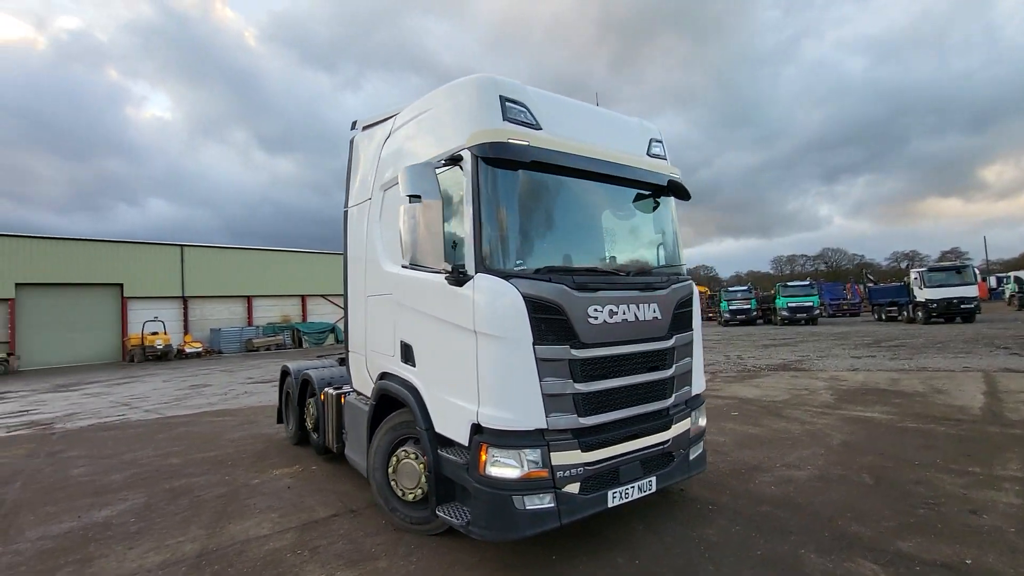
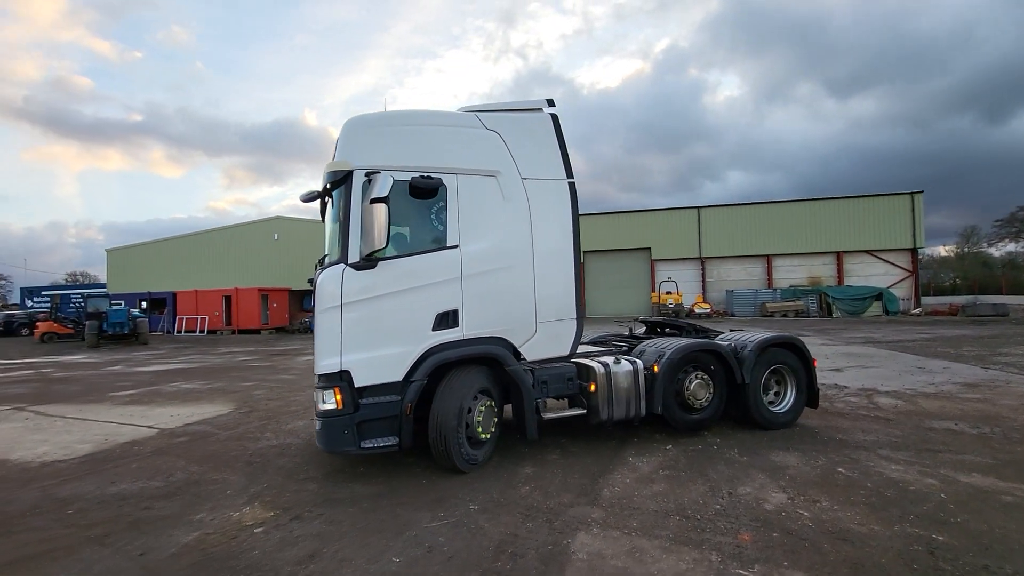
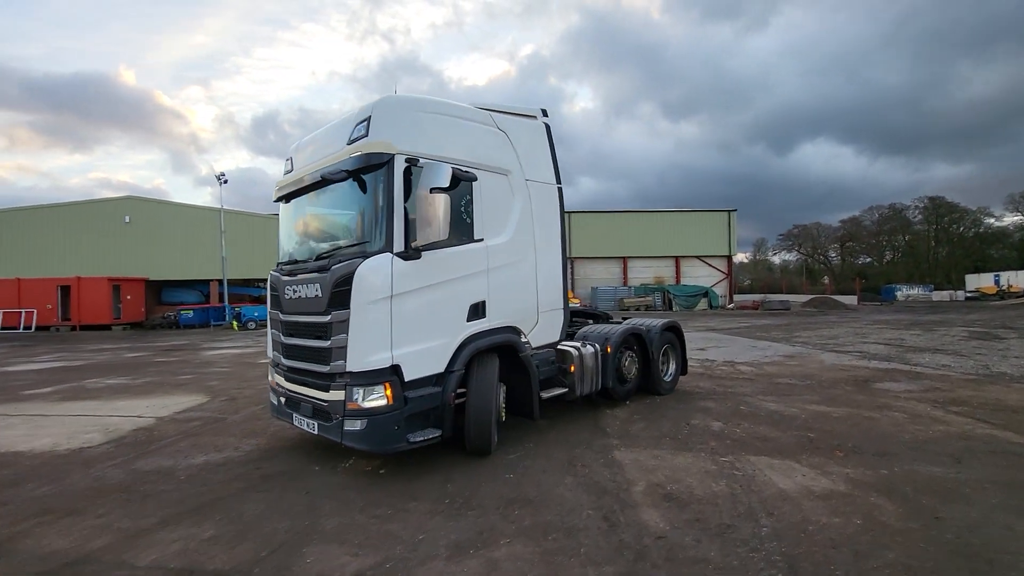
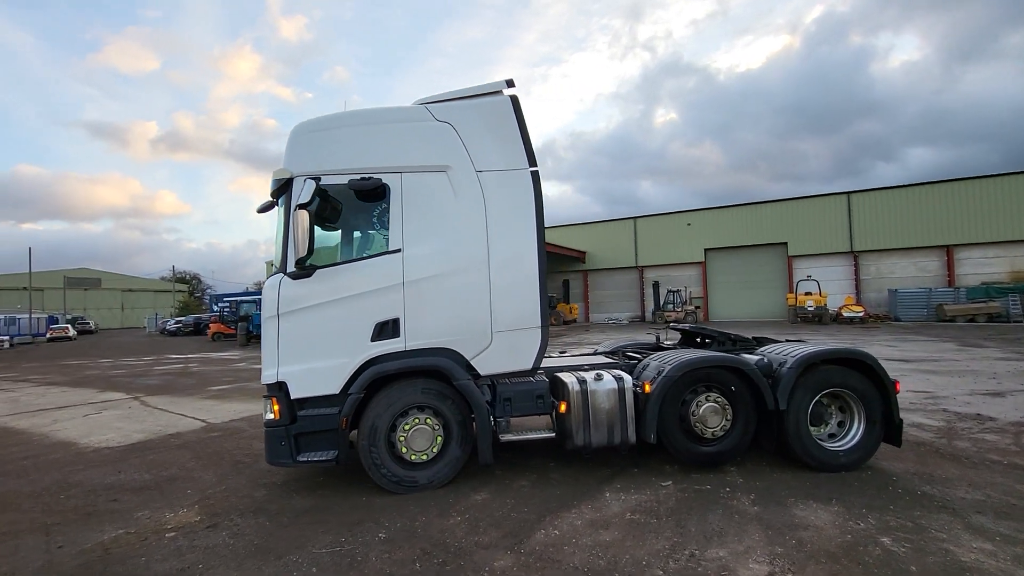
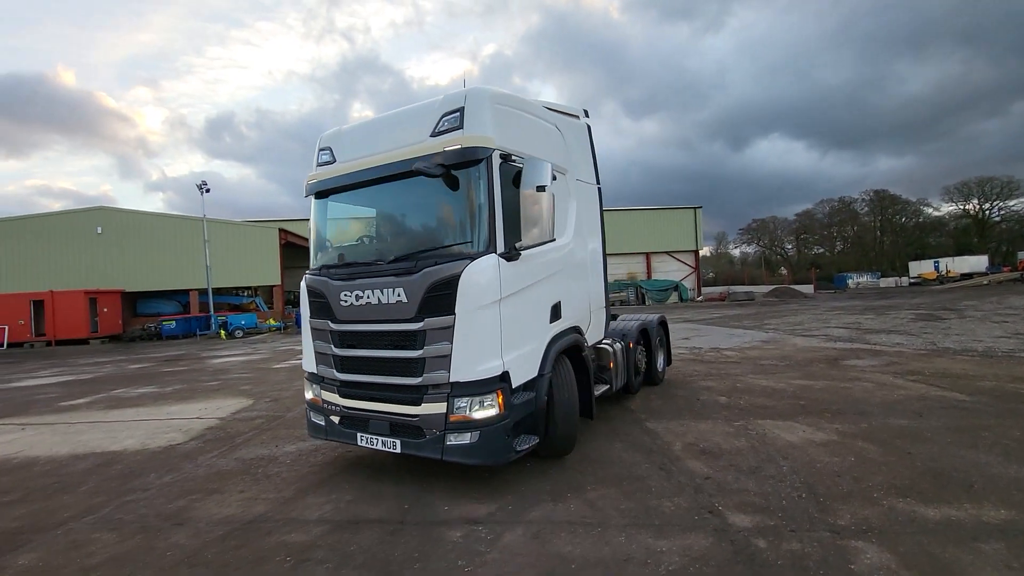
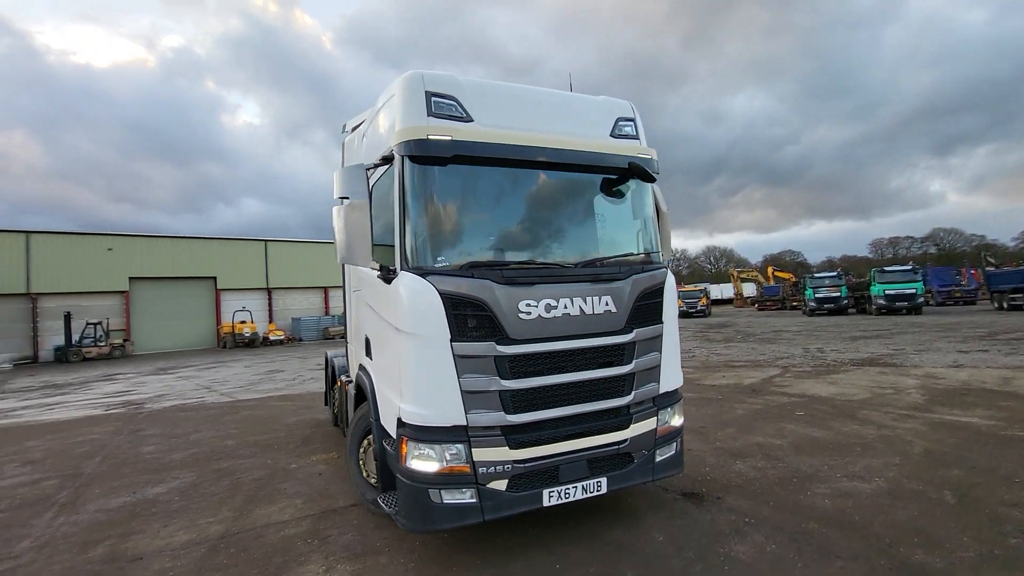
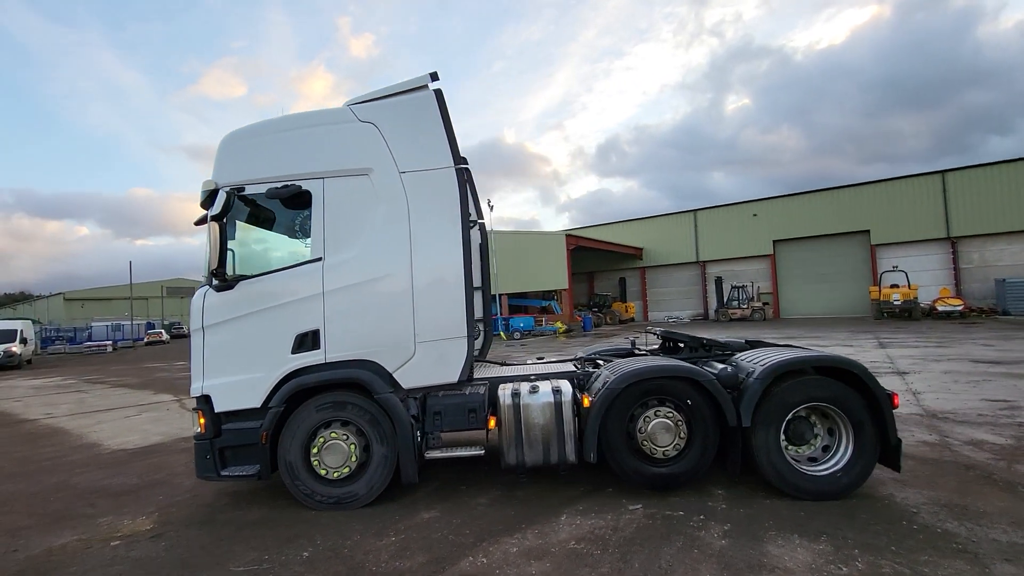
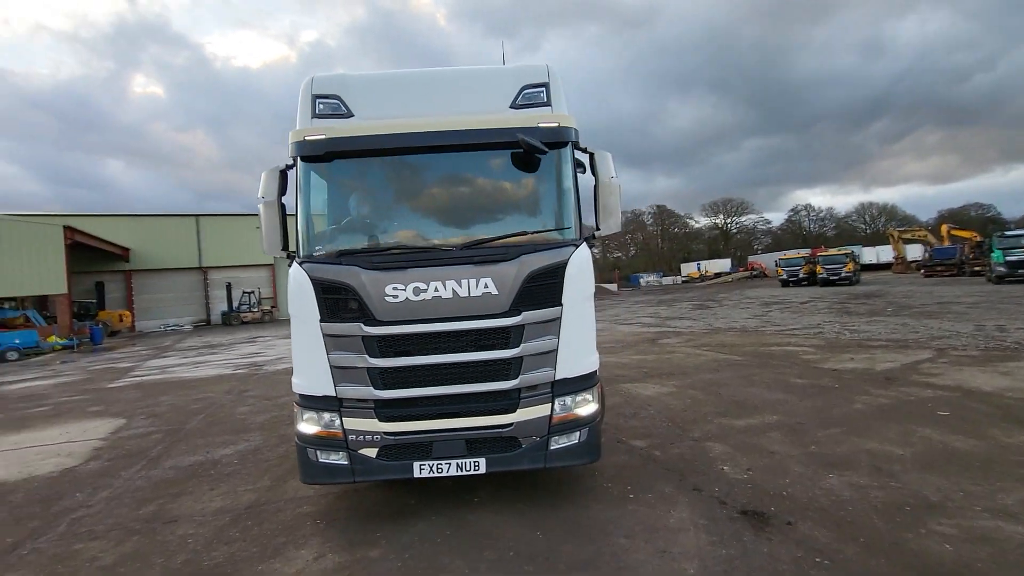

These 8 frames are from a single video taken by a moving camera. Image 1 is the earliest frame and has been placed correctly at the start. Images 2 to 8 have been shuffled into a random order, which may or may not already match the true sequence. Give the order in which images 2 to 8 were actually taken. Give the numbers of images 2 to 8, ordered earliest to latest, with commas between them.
6, 8, 5, 3, 2, 4, 7
